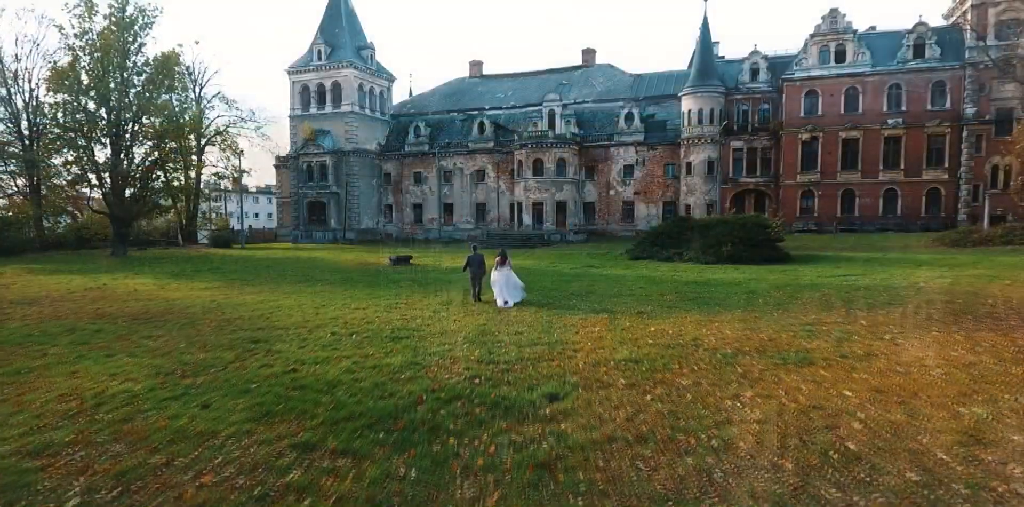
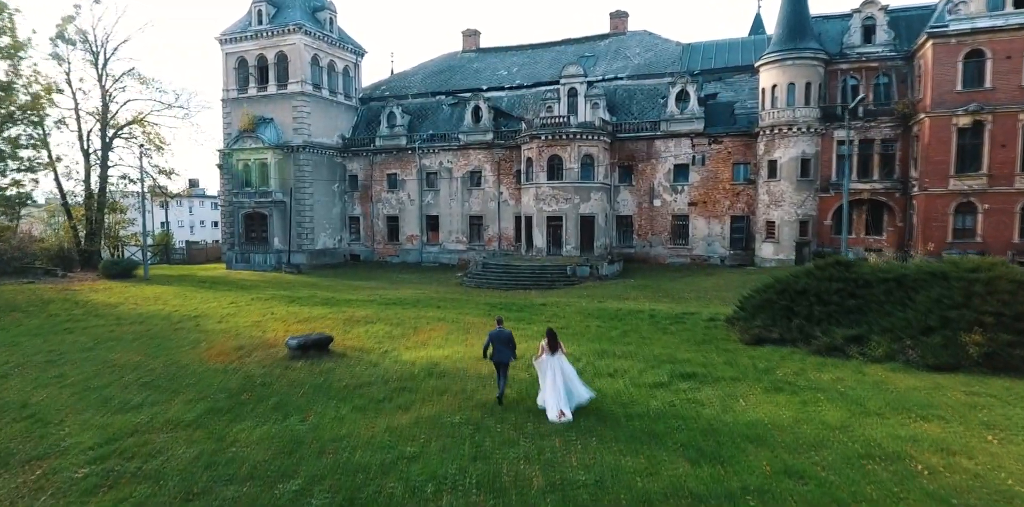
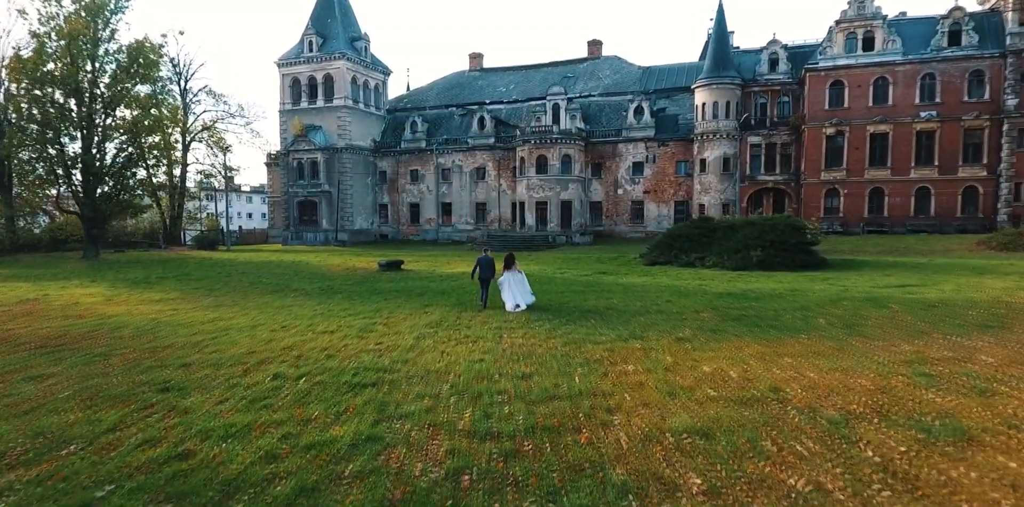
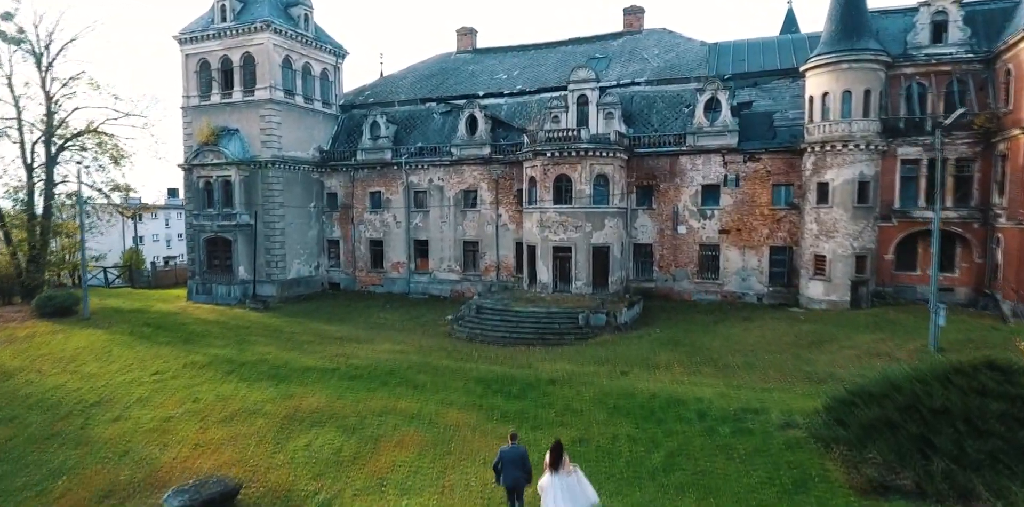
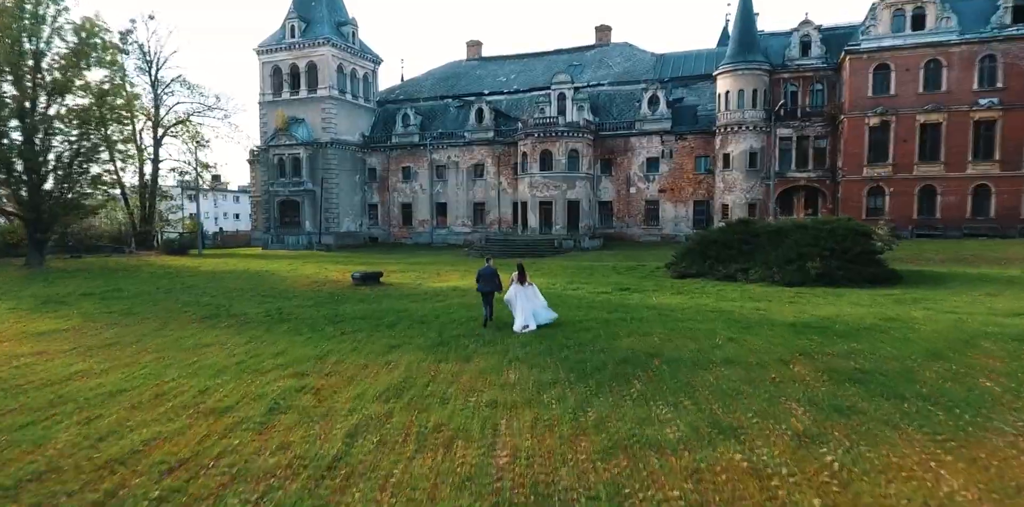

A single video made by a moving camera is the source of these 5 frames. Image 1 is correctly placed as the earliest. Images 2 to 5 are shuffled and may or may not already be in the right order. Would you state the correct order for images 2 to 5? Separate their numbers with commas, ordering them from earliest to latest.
3, 5, 2, 4
